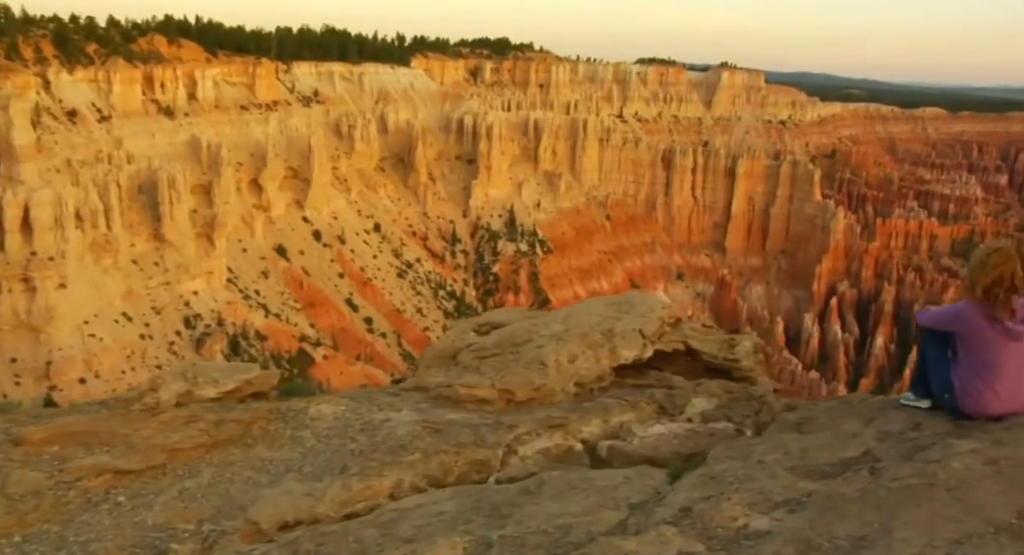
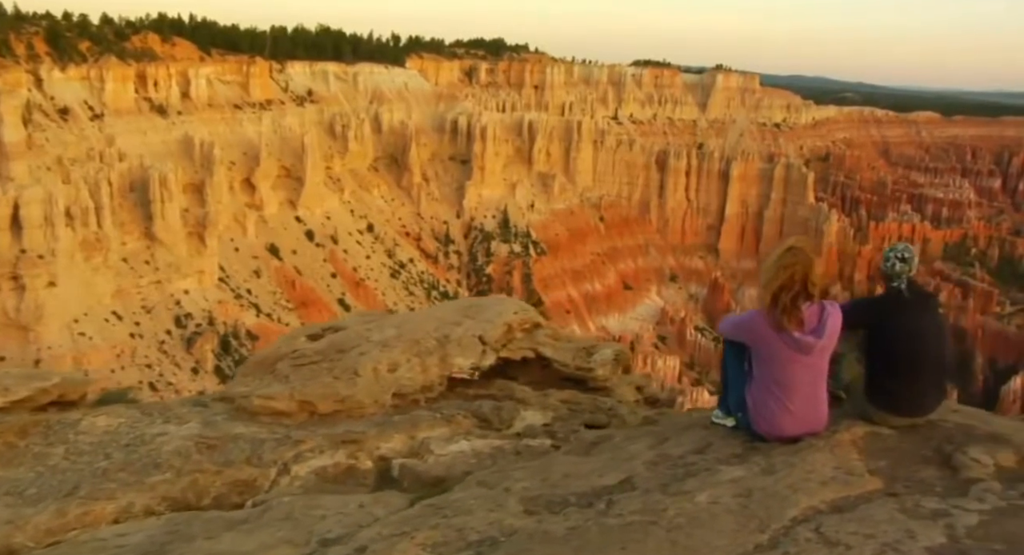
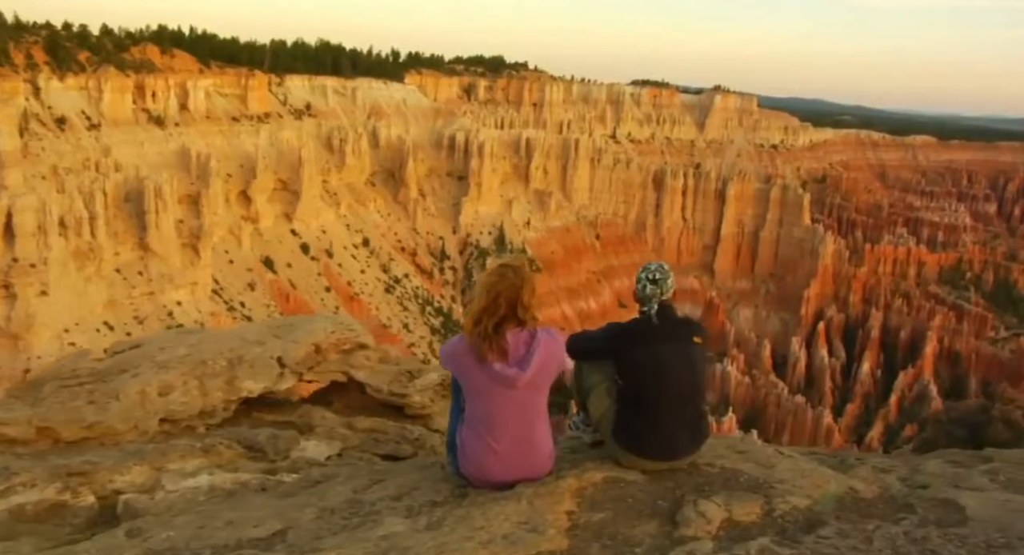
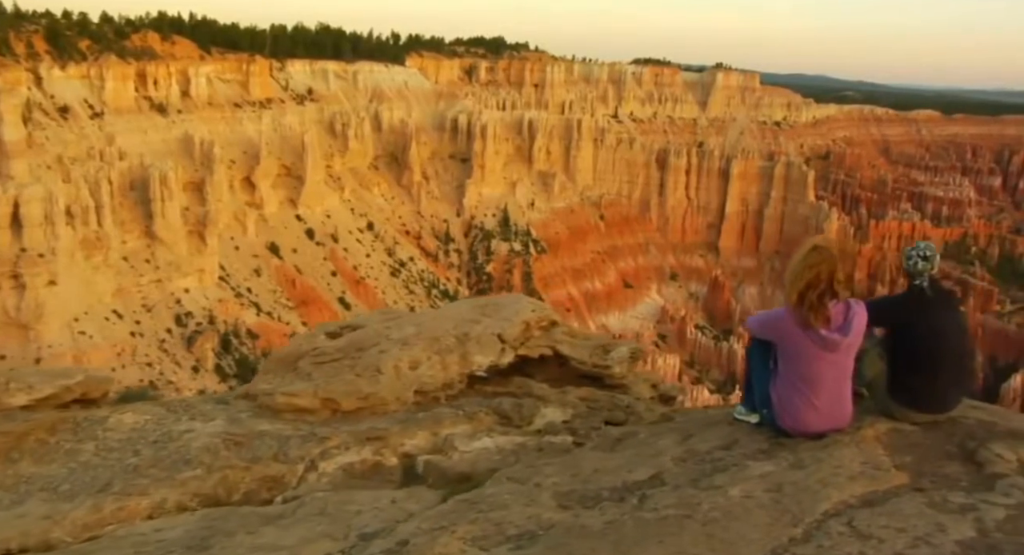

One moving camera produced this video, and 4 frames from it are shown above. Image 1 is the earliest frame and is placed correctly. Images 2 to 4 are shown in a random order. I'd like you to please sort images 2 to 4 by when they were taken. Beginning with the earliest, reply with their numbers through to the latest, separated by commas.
4, 2, 3
